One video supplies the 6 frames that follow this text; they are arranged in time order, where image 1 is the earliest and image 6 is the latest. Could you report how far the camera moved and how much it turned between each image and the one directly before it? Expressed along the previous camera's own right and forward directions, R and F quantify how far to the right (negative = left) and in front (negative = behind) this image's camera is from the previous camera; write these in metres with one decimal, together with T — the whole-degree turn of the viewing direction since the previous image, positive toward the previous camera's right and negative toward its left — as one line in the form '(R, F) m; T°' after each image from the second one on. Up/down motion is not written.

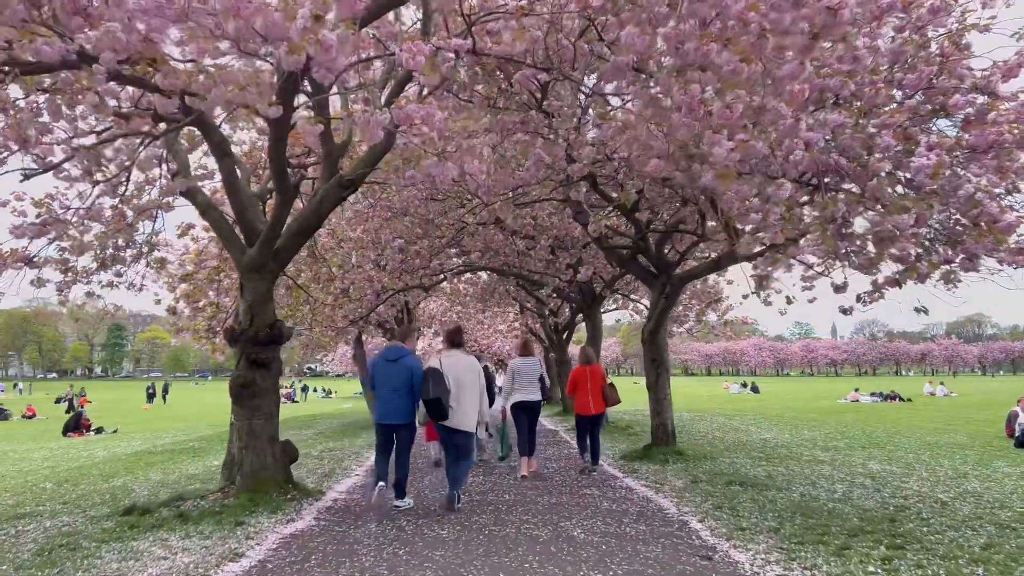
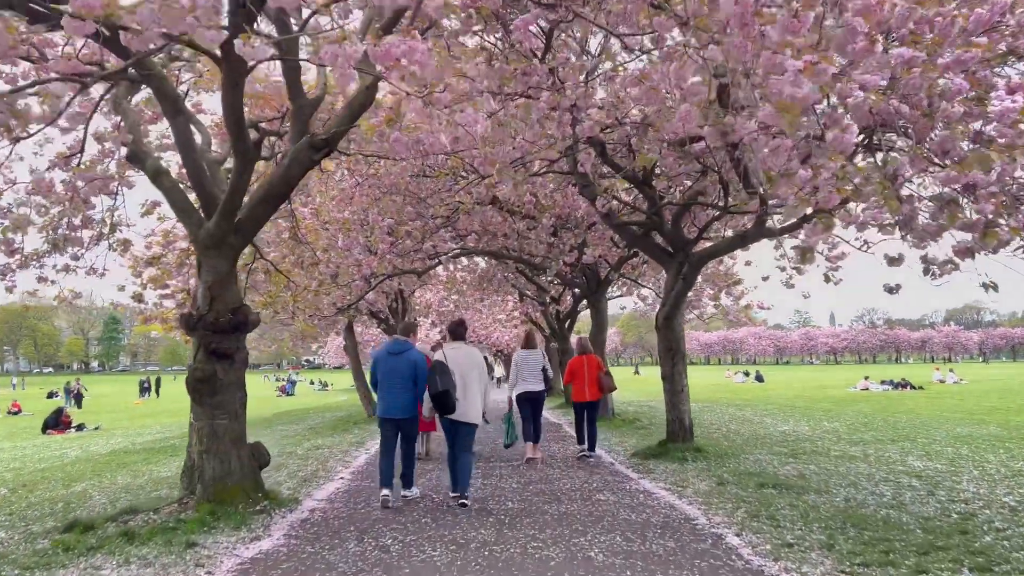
(0.0, +1.0) m; 0°
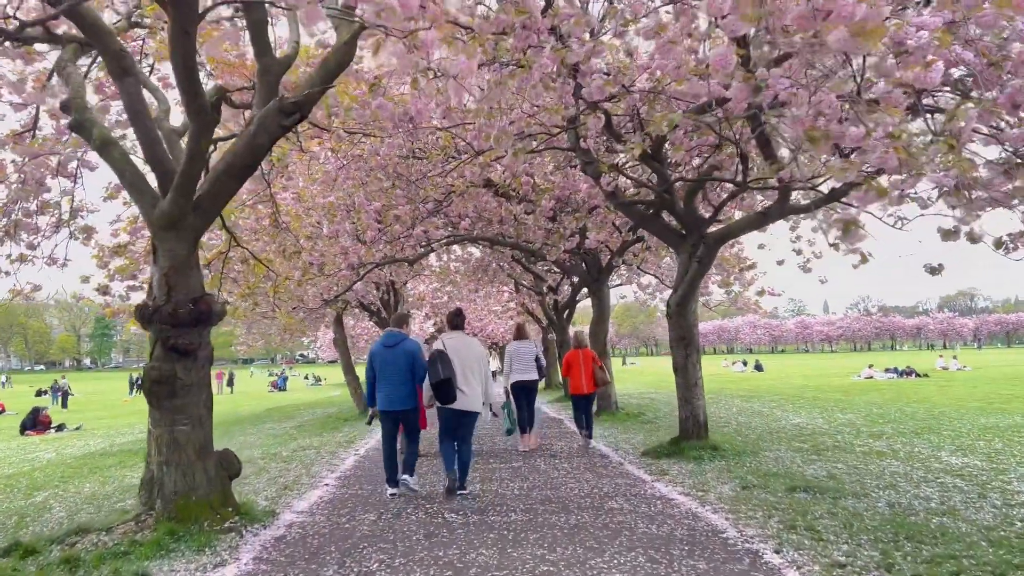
(0.0, +0.8) m; 0°
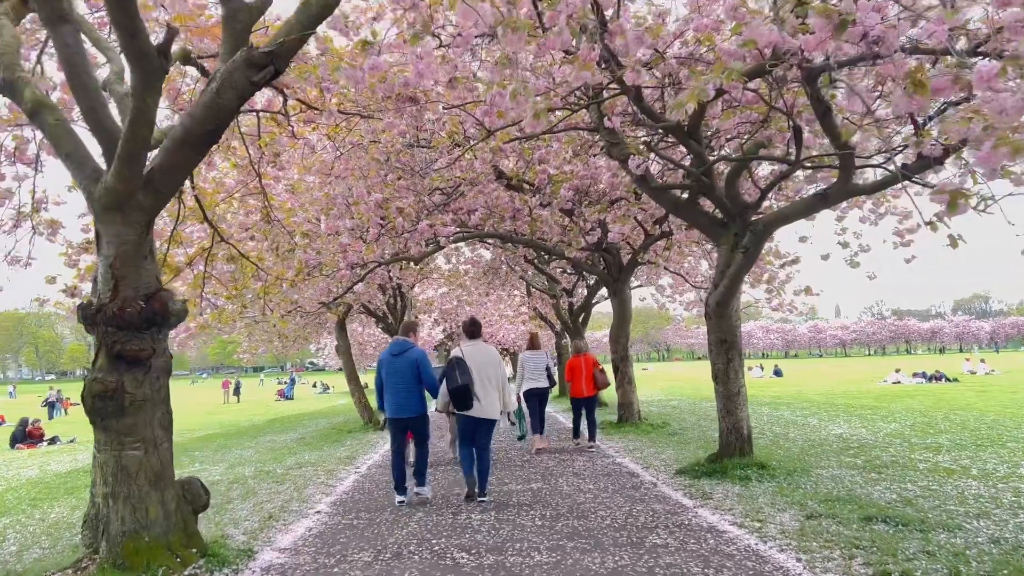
(-0.1, +1.1) m; -1°
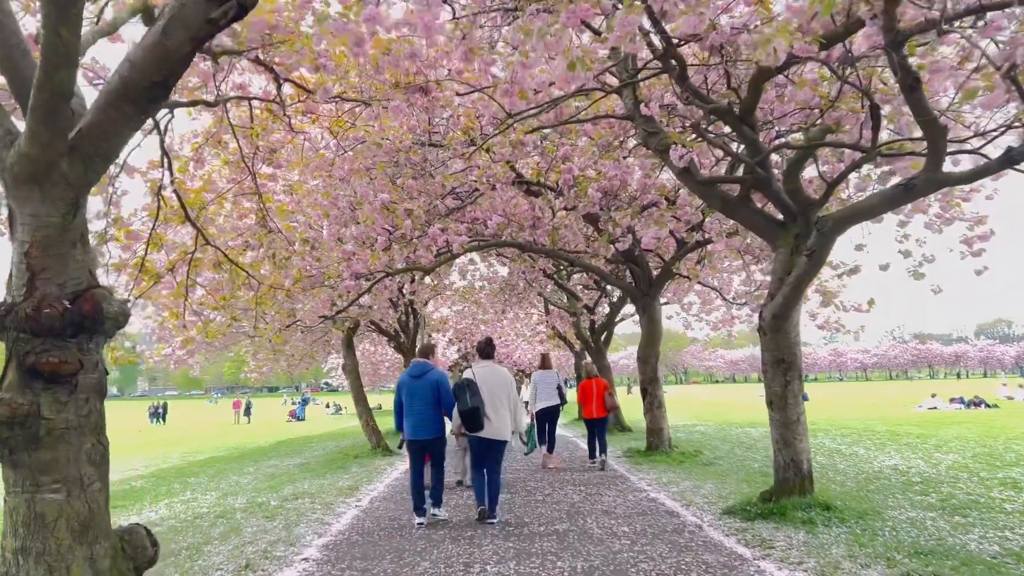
(-0.1, +1.1) m; -1°
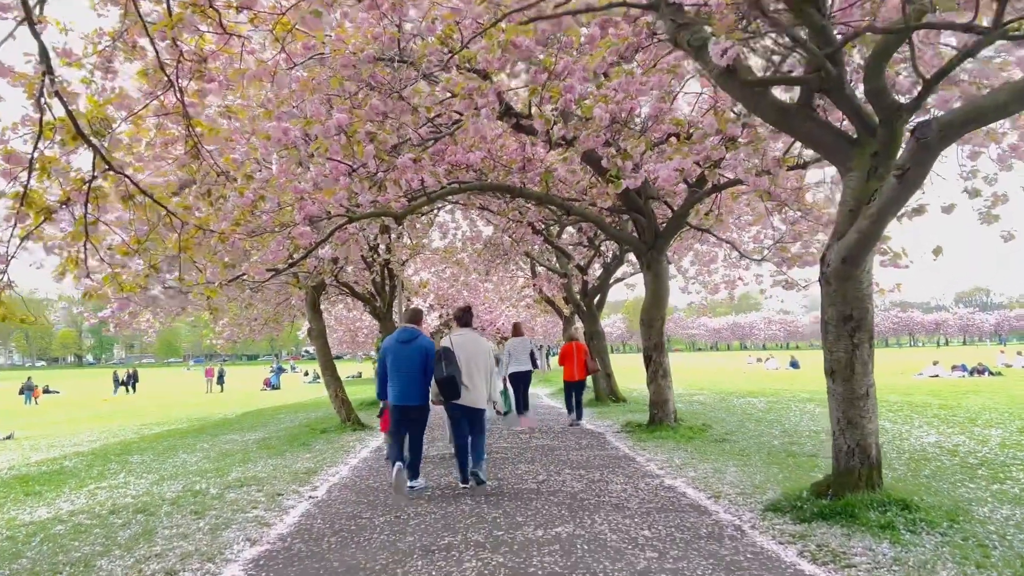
(0.0, +1.6) m; +1°
